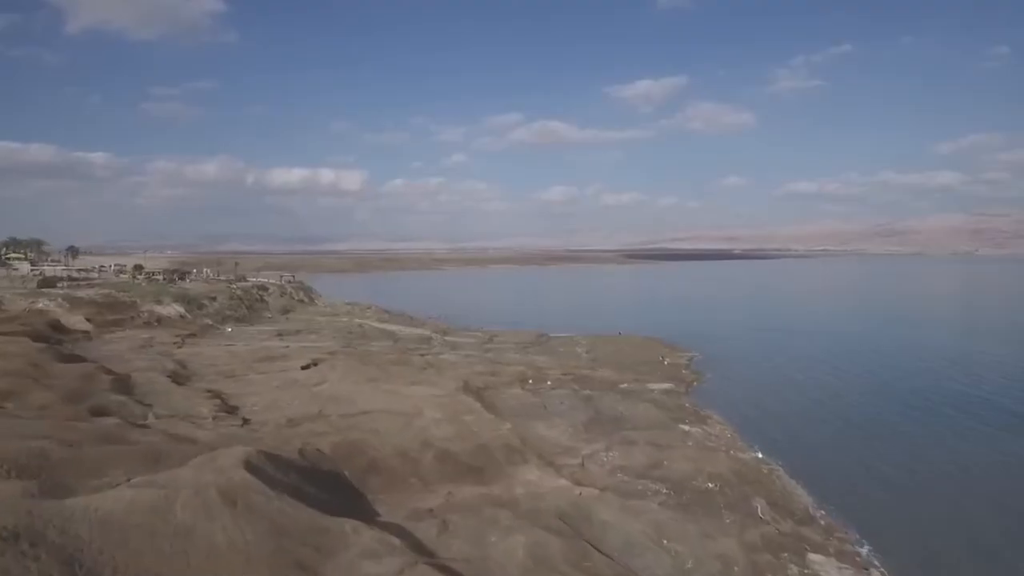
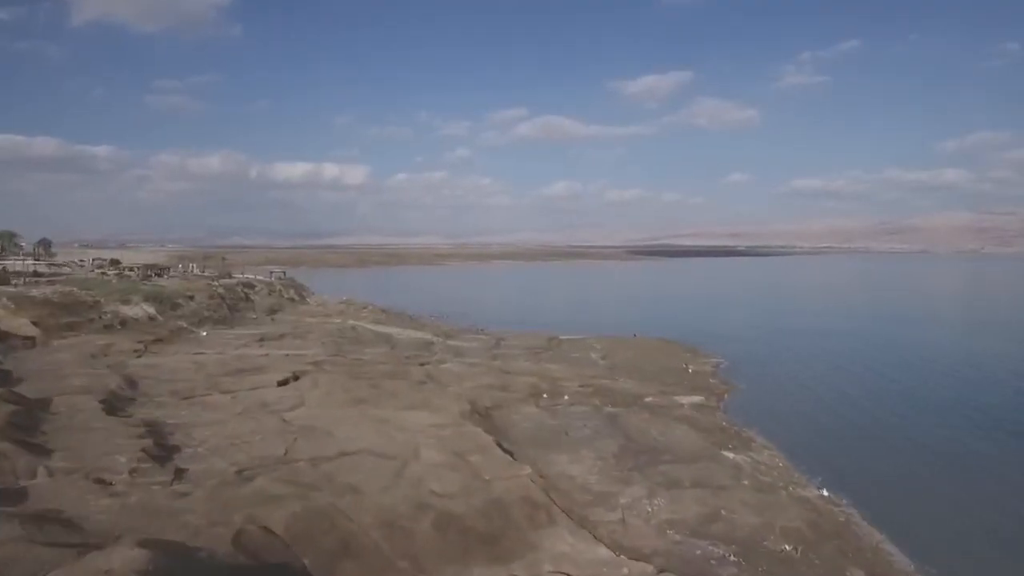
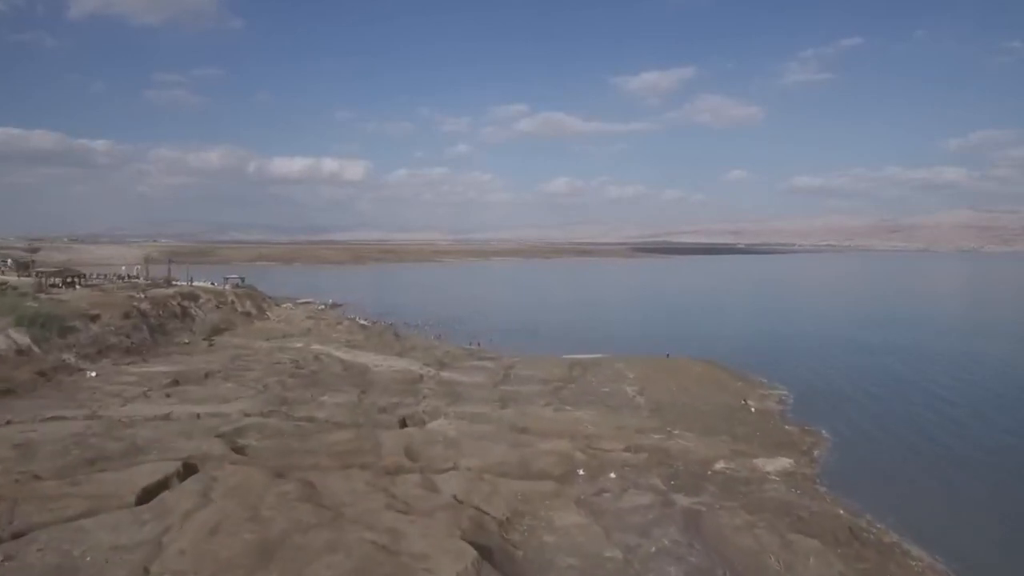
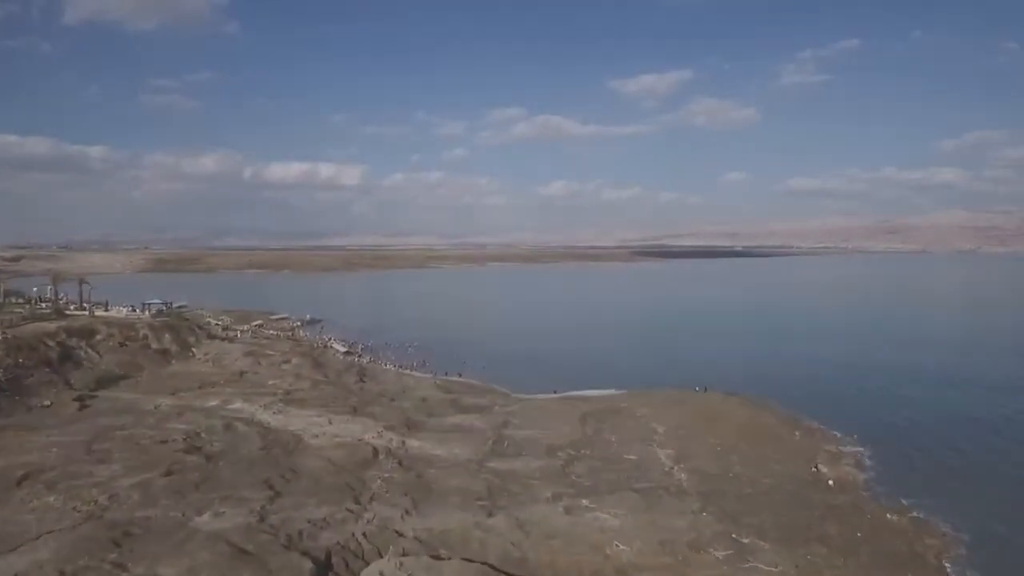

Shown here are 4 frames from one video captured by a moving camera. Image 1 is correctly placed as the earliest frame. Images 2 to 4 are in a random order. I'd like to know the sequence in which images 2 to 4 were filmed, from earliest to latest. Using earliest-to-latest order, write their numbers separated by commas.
2, 3, 4
